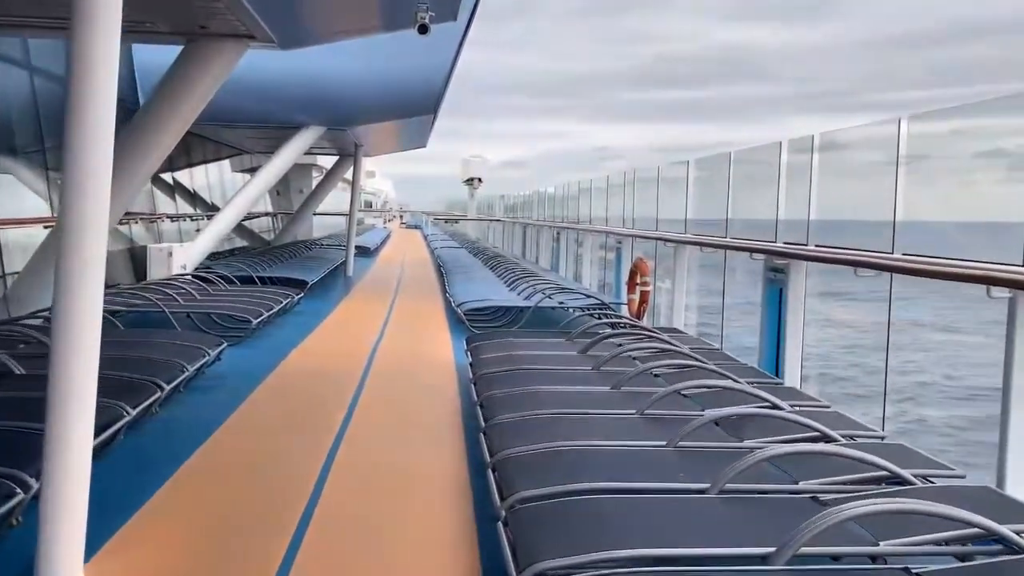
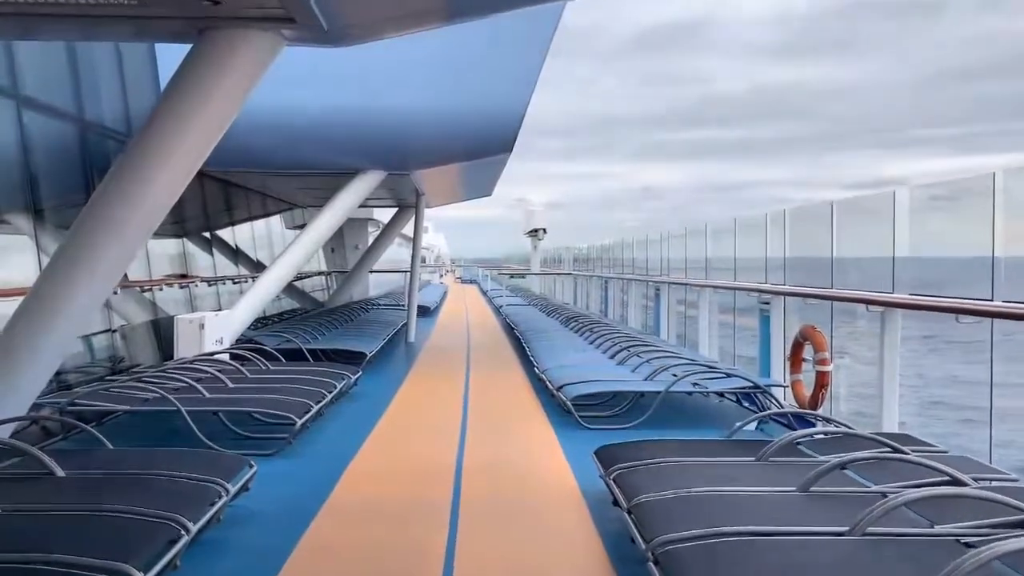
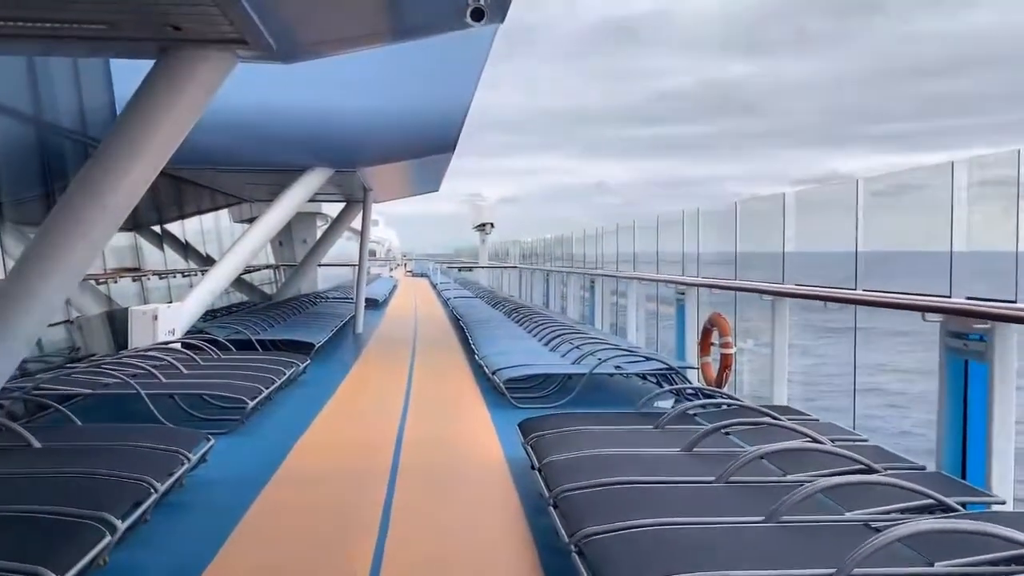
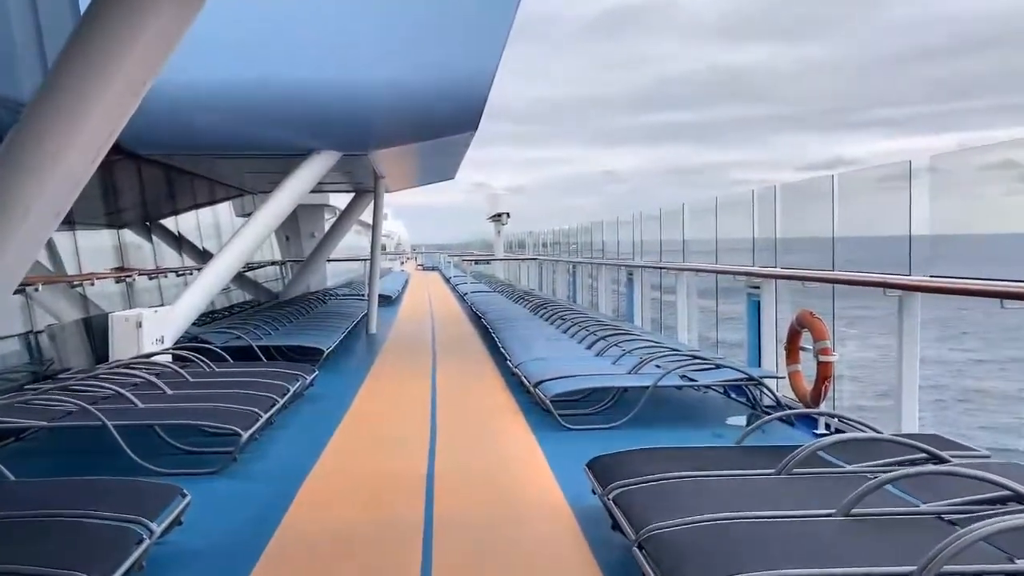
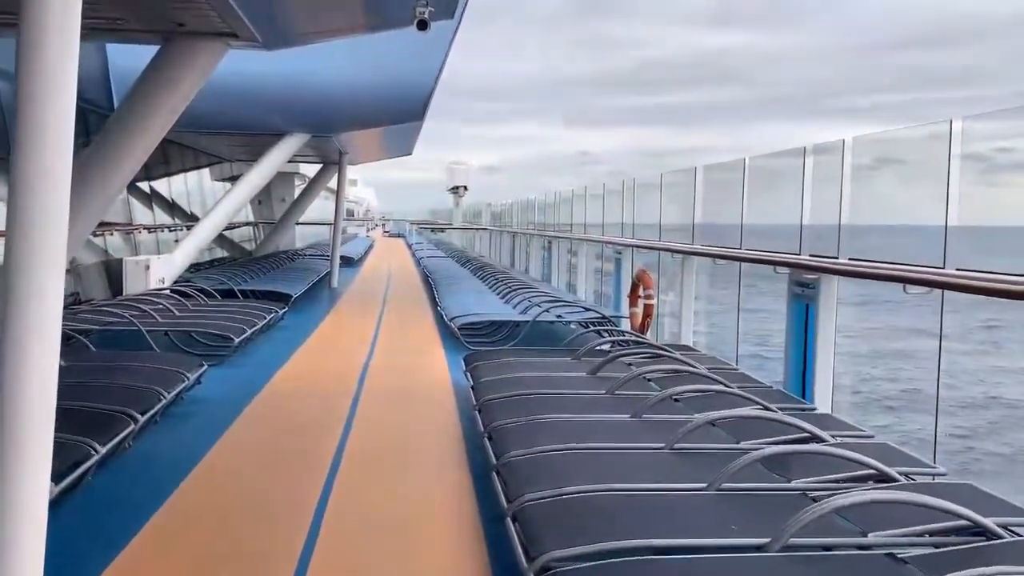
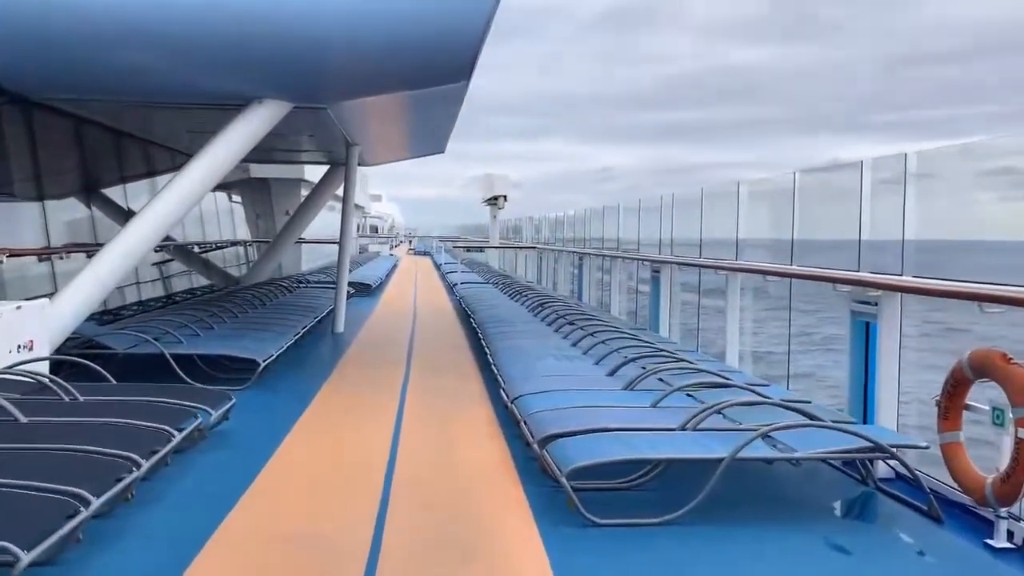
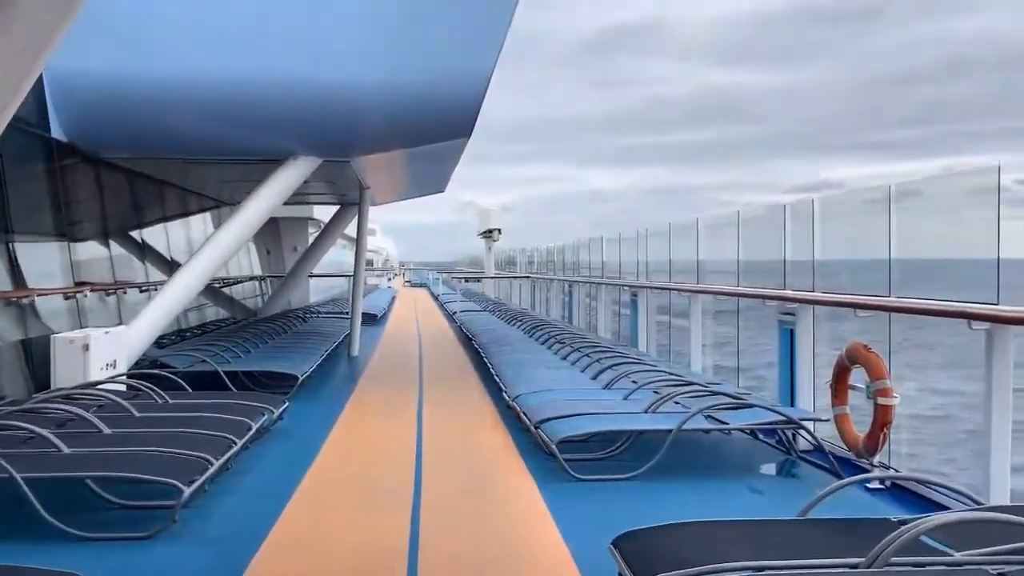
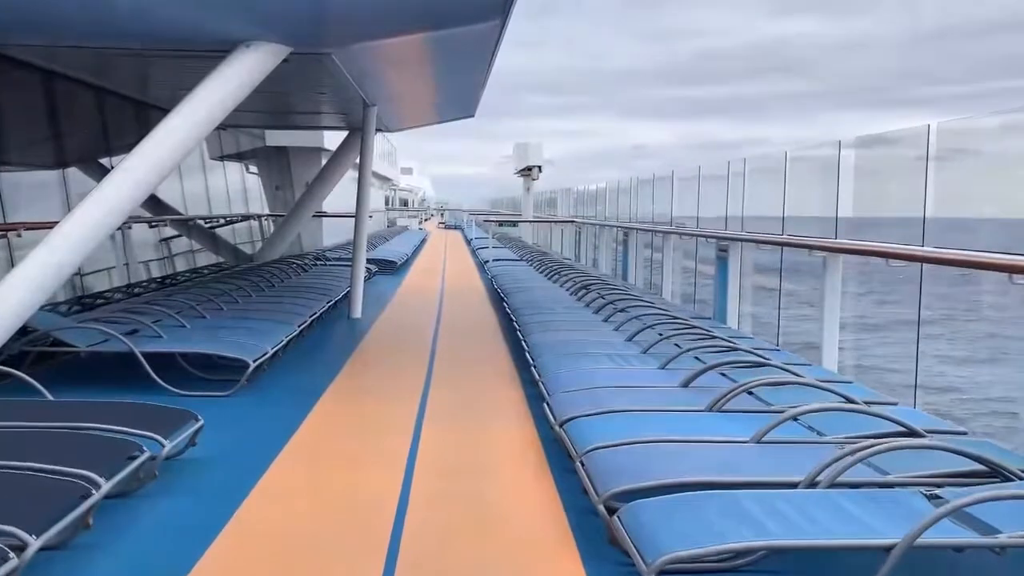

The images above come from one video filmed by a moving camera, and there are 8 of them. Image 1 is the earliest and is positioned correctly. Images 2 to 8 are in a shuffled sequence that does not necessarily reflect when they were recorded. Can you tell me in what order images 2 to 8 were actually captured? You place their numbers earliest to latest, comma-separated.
5, 3, 2, 4, 7, 6, 8
